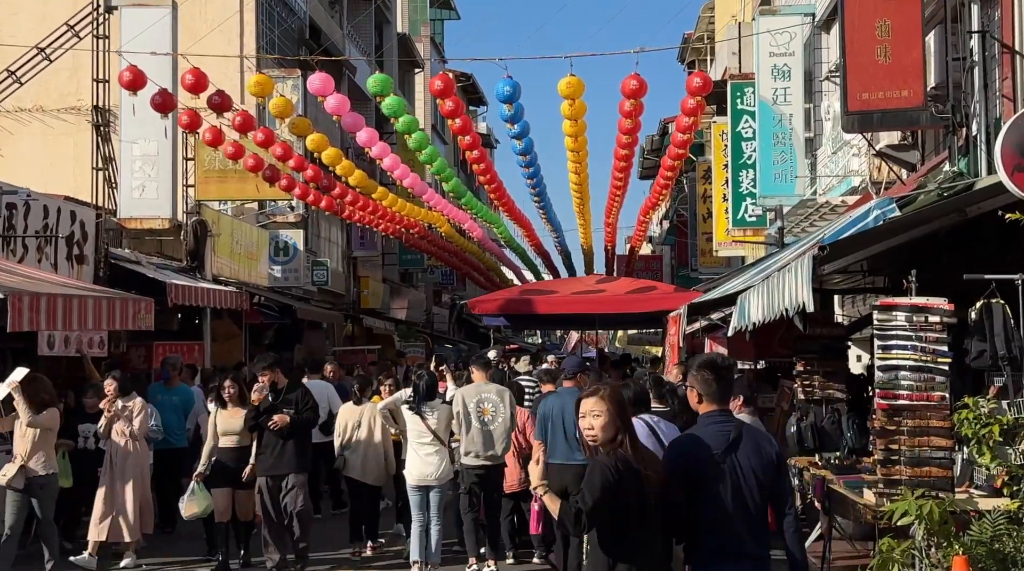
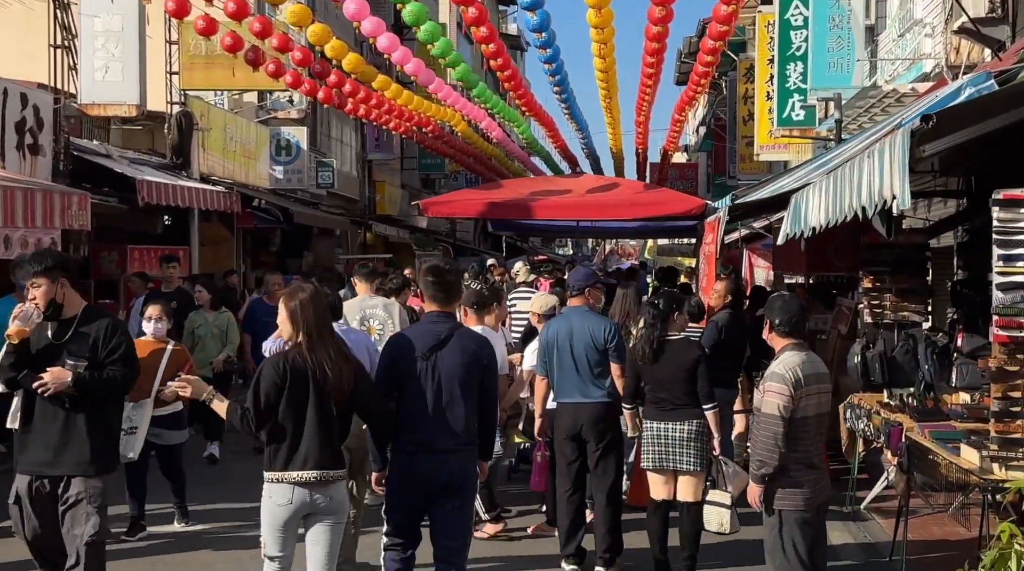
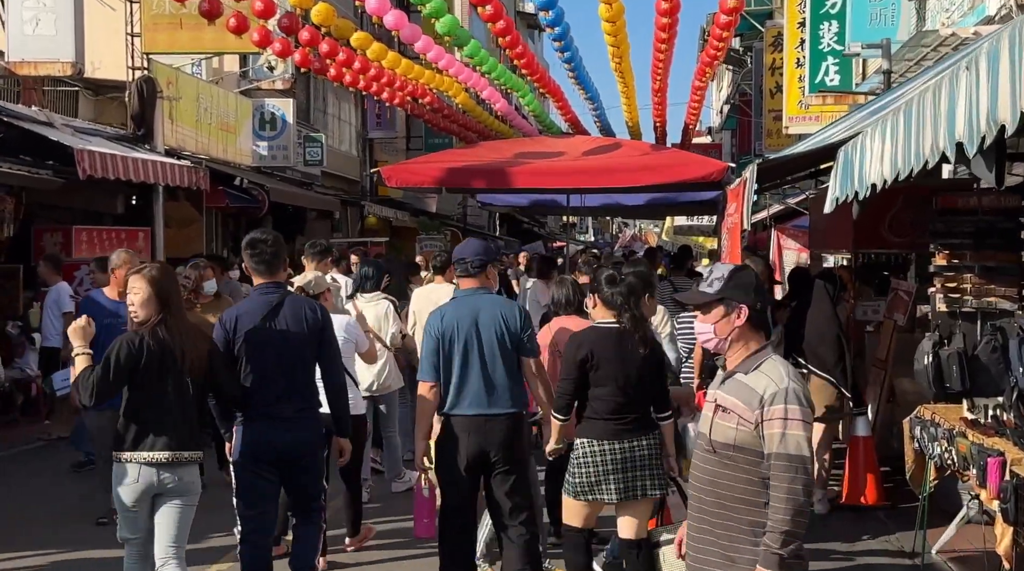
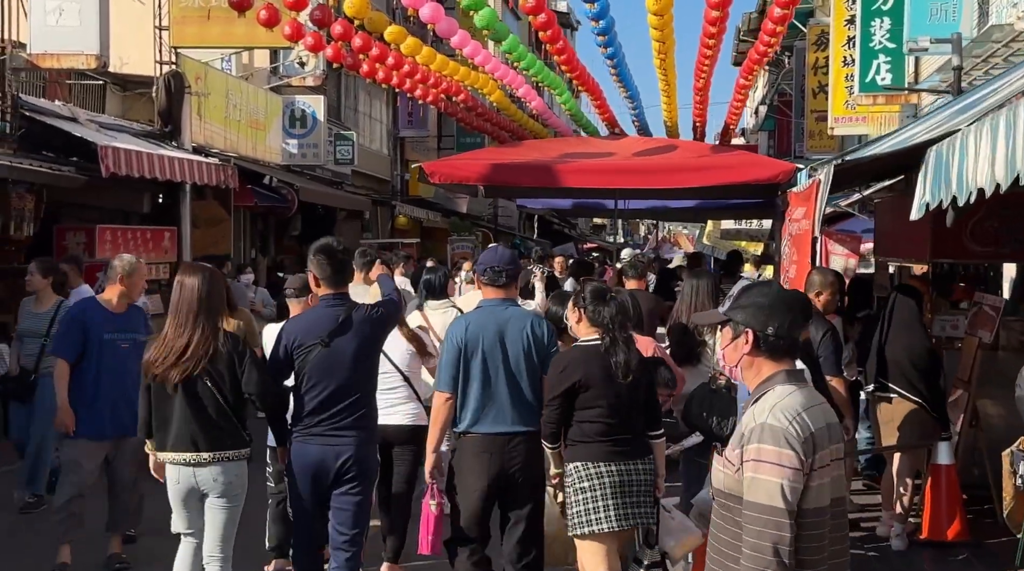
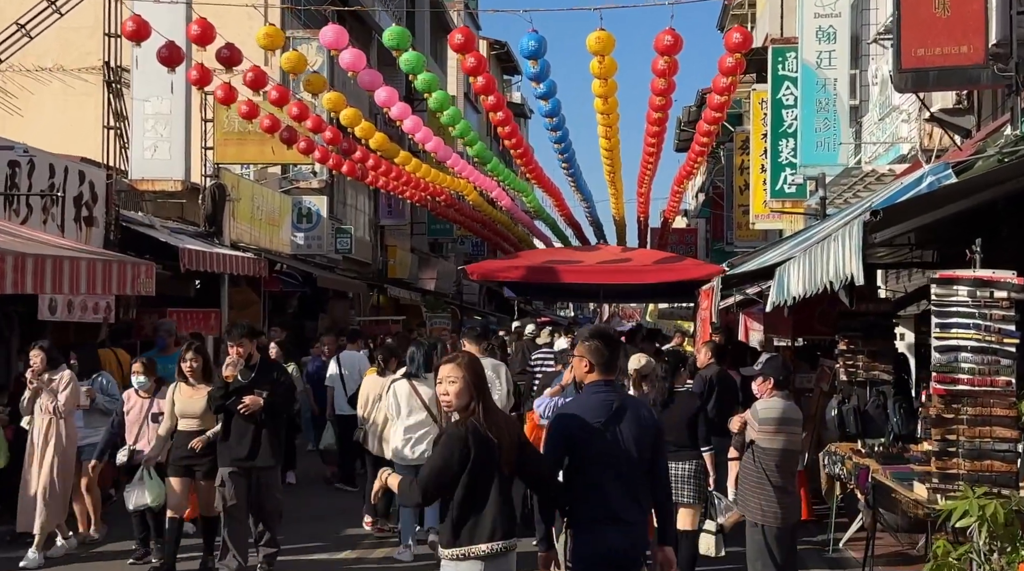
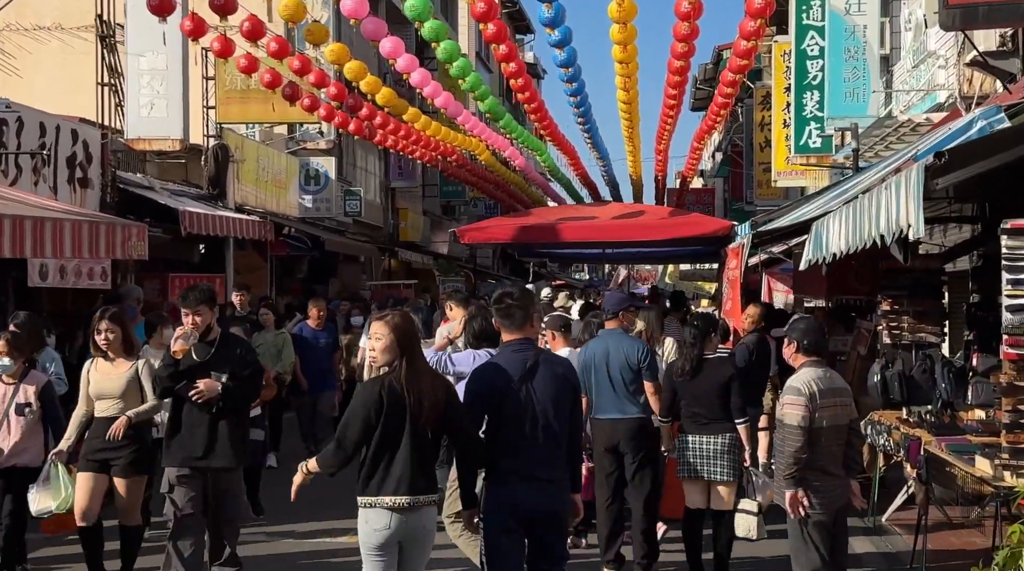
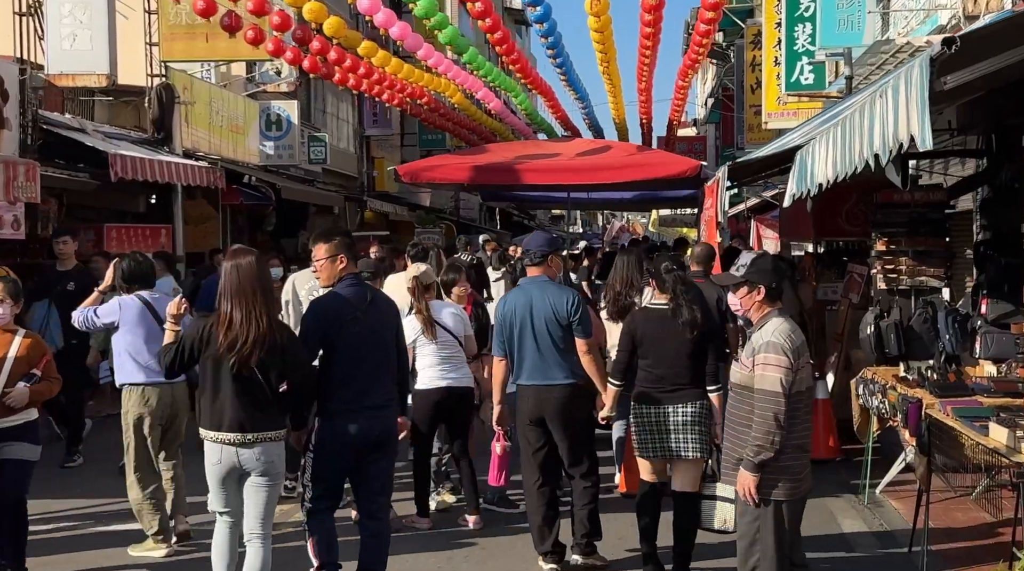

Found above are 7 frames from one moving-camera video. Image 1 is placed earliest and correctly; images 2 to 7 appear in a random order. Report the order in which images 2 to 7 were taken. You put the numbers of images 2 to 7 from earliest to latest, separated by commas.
5, 6, 2, 7, 3, 4
